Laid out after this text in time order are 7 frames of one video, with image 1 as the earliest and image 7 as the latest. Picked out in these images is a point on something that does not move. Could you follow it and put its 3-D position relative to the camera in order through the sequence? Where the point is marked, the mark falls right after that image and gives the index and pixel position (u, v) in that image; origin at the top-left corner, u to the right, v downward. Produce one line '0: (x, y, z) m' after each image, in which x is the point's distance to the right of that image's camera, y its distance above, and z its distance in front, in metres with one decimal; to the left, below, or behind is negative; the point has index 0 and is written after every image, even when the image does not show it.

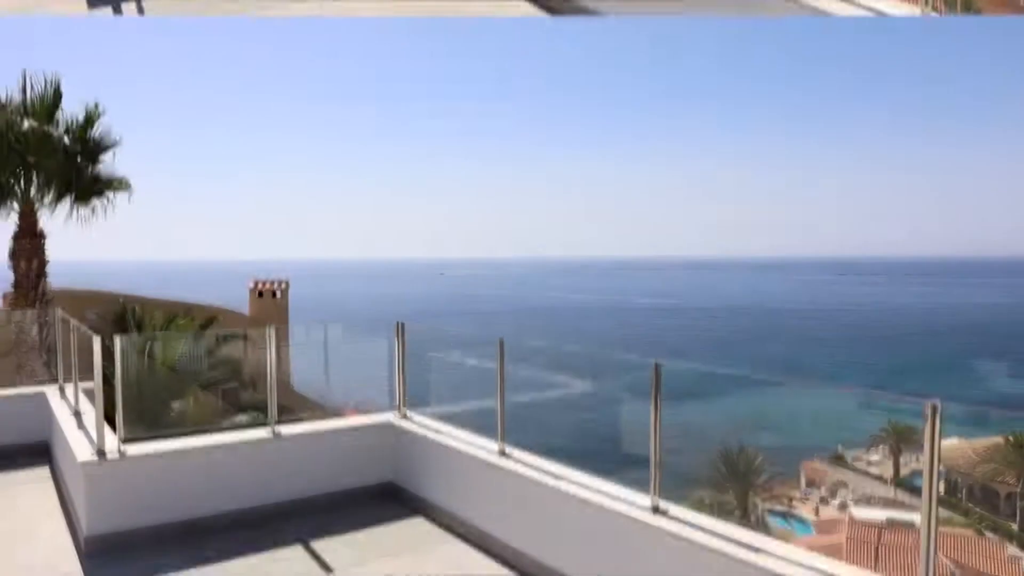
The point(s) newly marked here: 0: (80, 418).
0: (-4.3, -1.3, +7.1) m
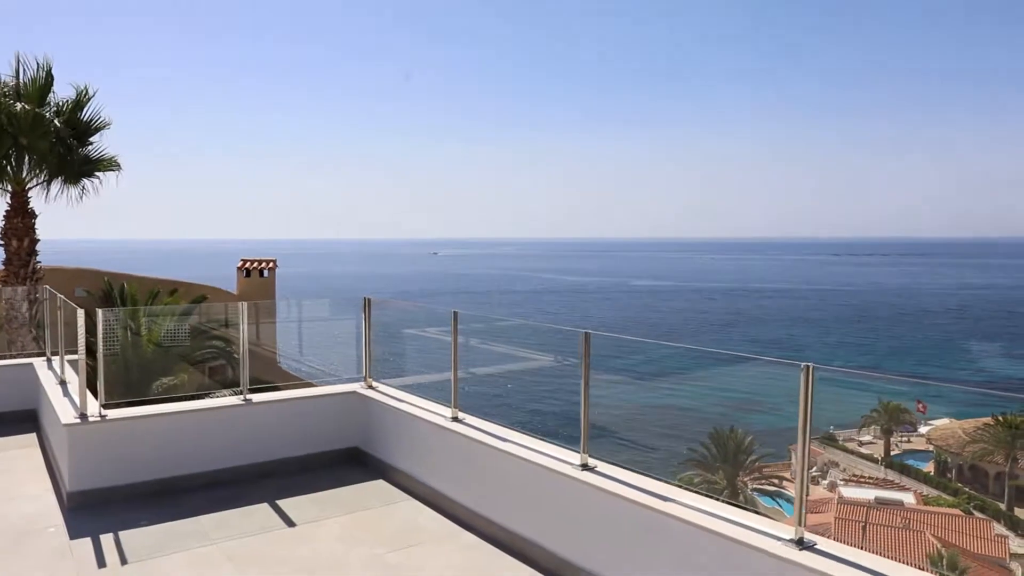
0: (-4.7, -1.0, +7.5) m
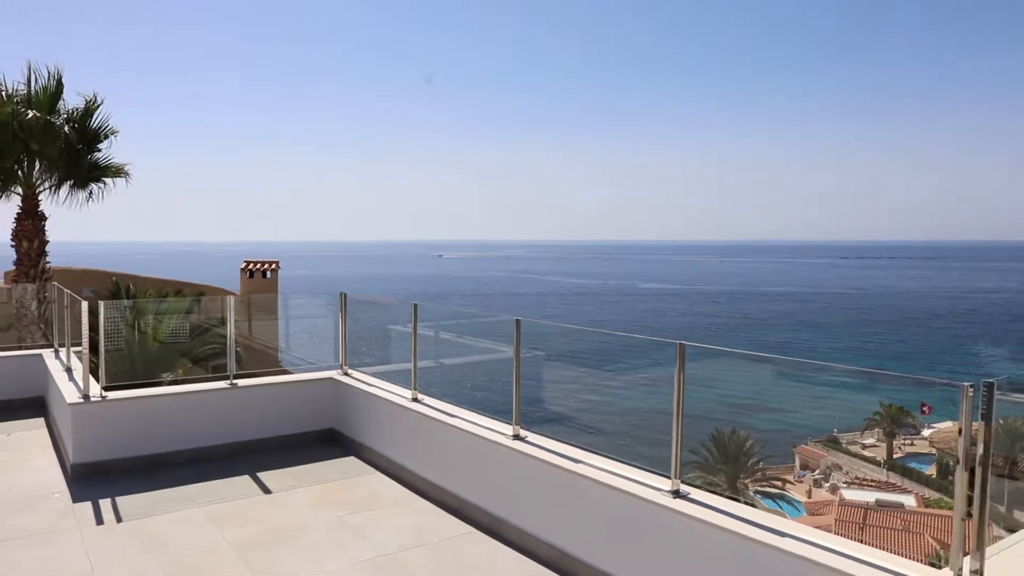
0: (-5.1, -1.0, +8.3) m
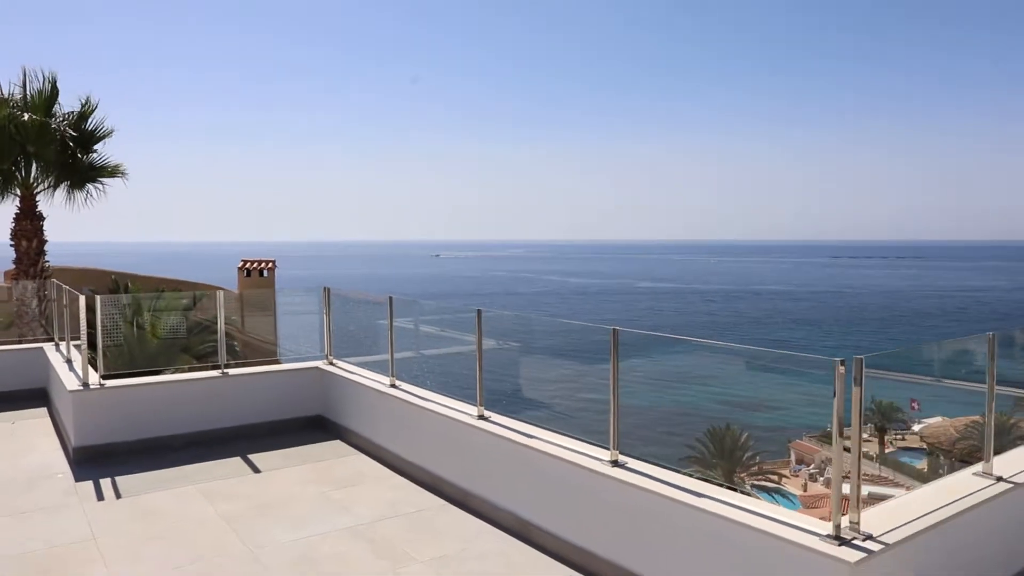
0: (-5.4, -0.9, +8.7) m
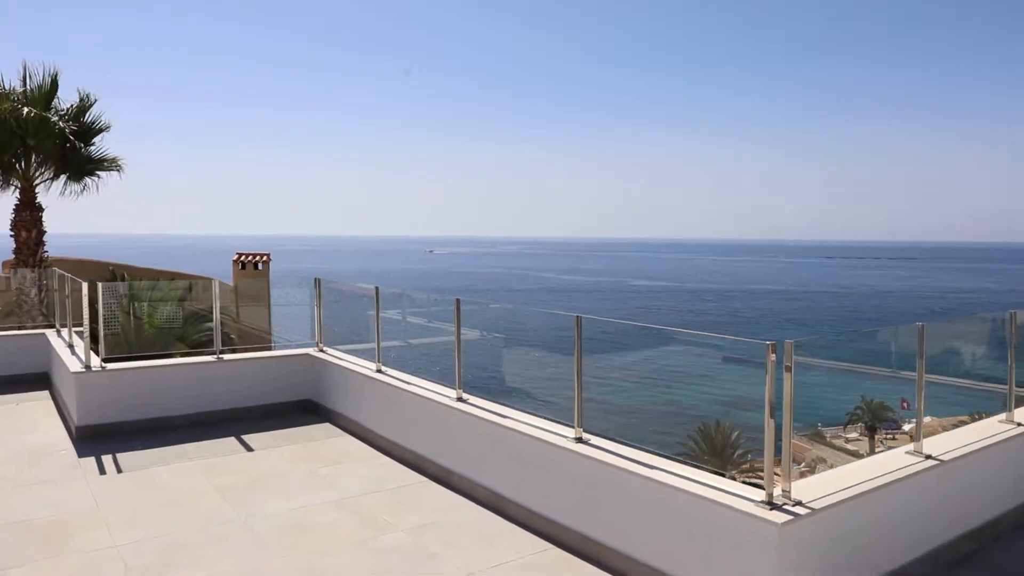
0: (-5.6, -0.8, +9.1) m
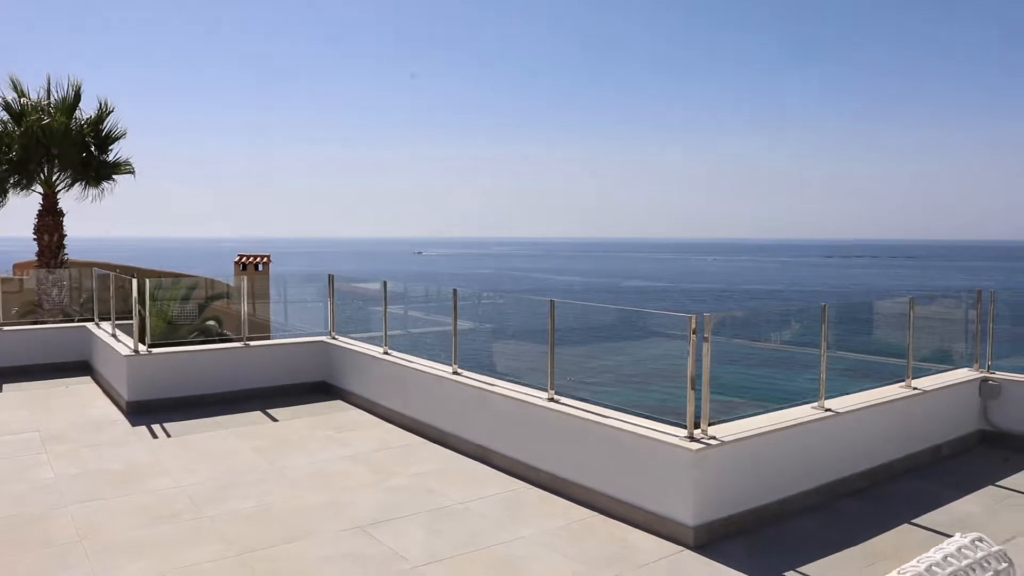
0: (-5.8, -0.7, +10.3) m
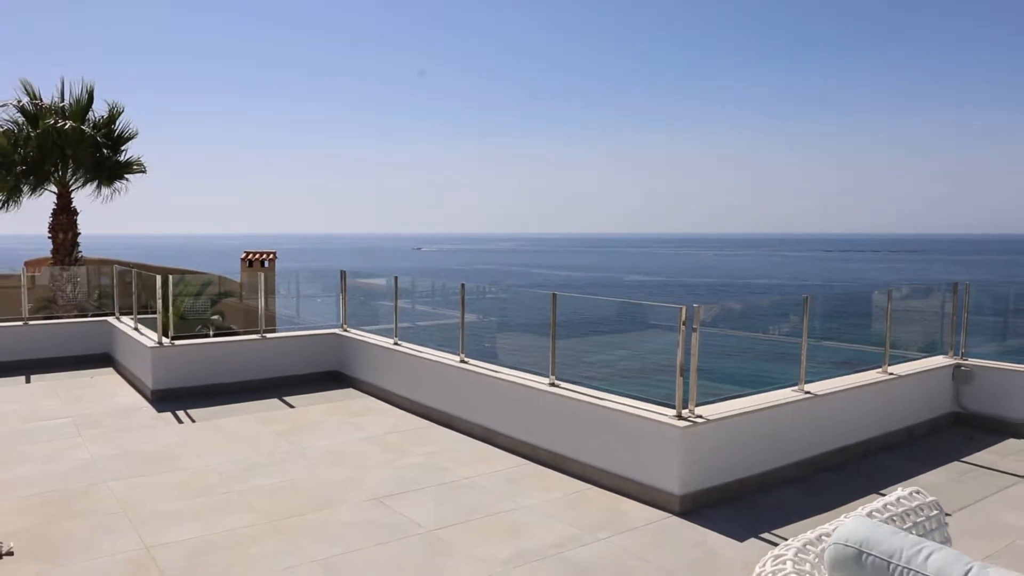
0: (-5.8, -0.7, +10.8) m
